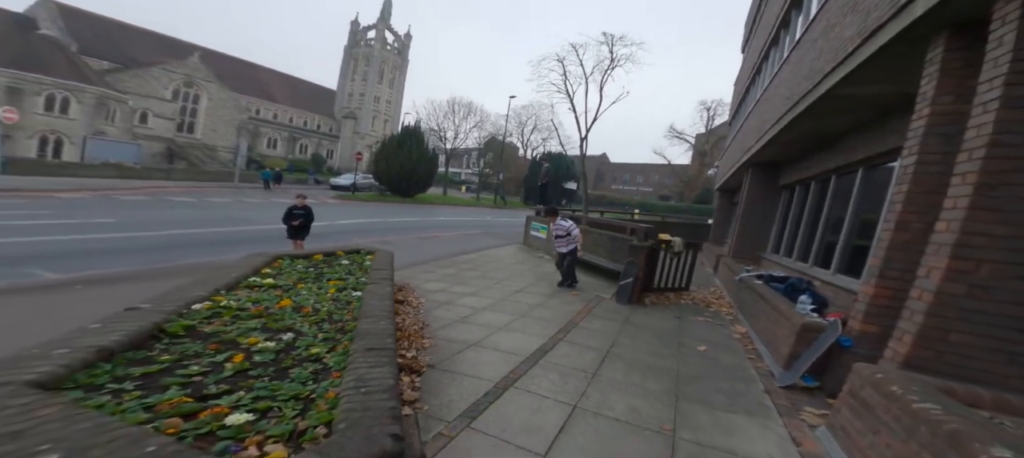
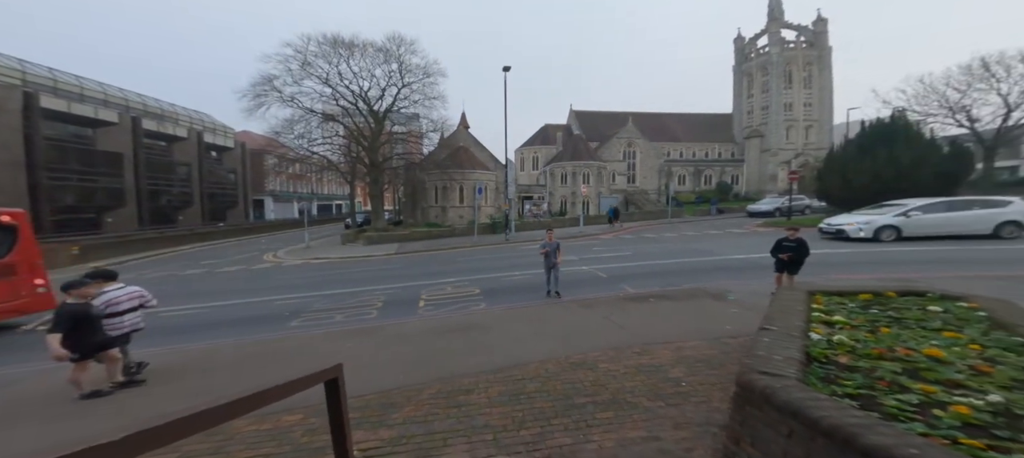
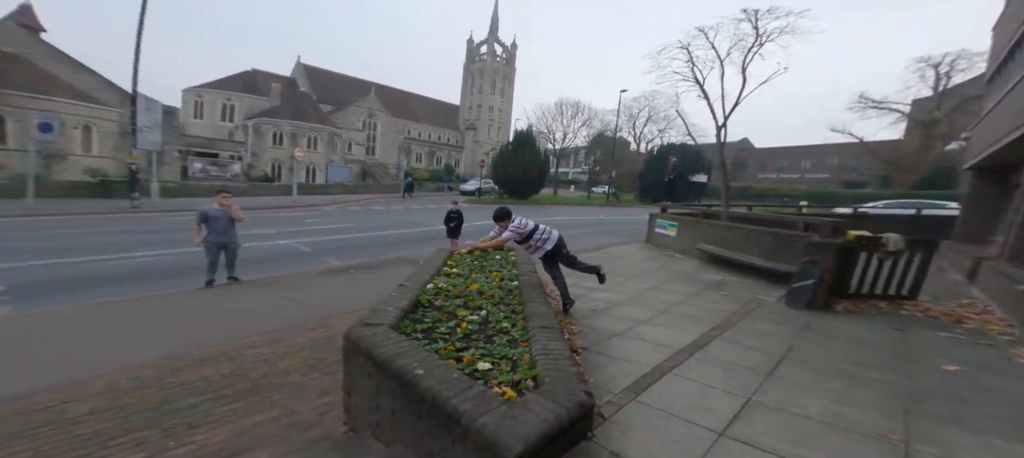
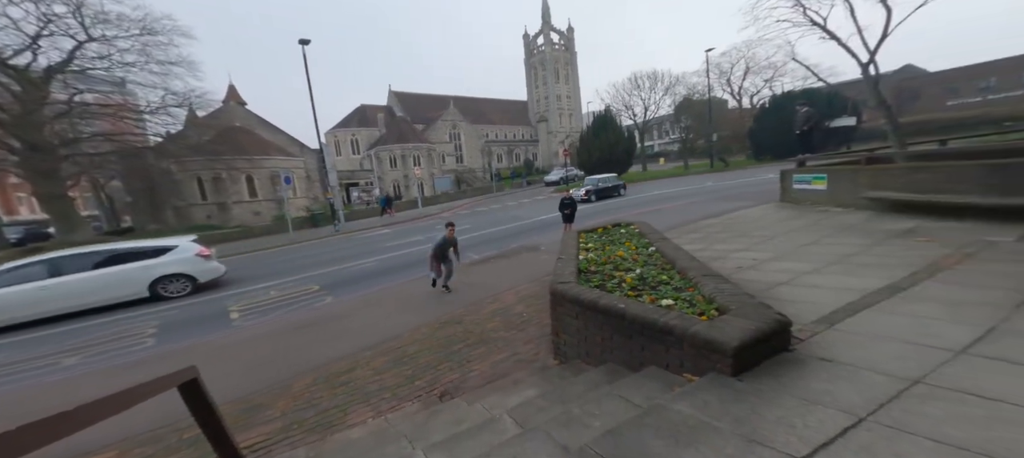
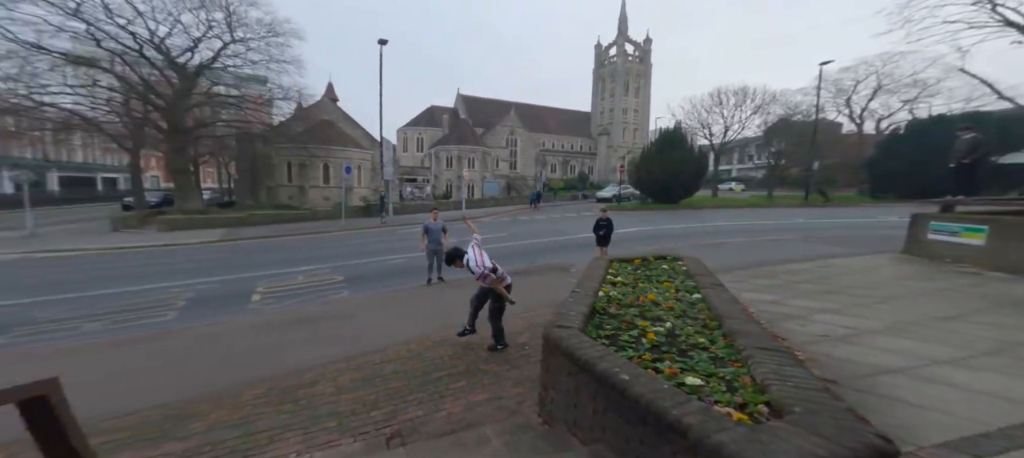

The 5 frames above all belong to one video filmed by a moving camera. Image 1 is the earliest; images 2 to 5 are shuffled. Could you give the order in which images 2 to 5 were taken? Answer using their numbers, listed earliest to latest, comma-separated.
3, 5, 2, 4
